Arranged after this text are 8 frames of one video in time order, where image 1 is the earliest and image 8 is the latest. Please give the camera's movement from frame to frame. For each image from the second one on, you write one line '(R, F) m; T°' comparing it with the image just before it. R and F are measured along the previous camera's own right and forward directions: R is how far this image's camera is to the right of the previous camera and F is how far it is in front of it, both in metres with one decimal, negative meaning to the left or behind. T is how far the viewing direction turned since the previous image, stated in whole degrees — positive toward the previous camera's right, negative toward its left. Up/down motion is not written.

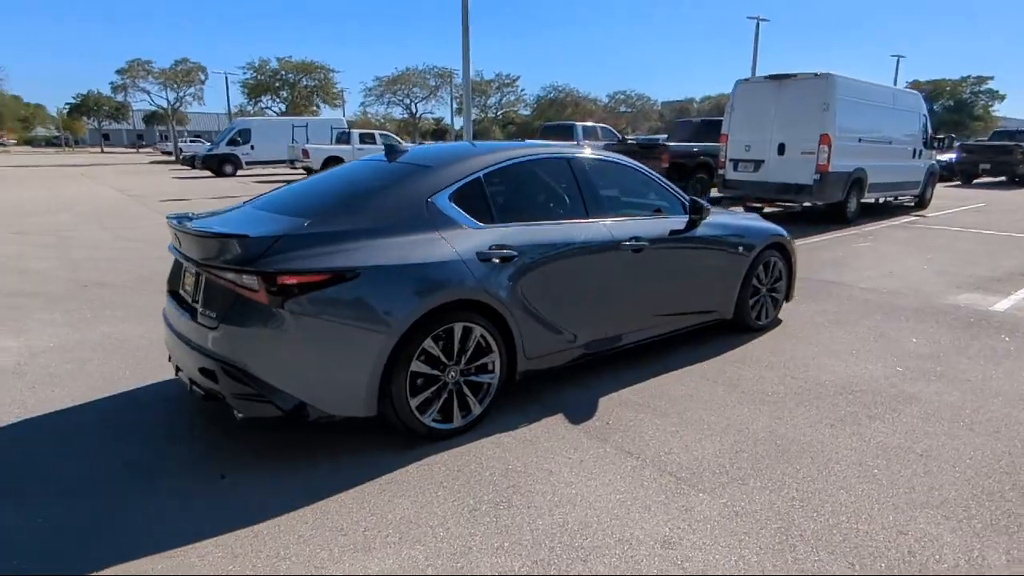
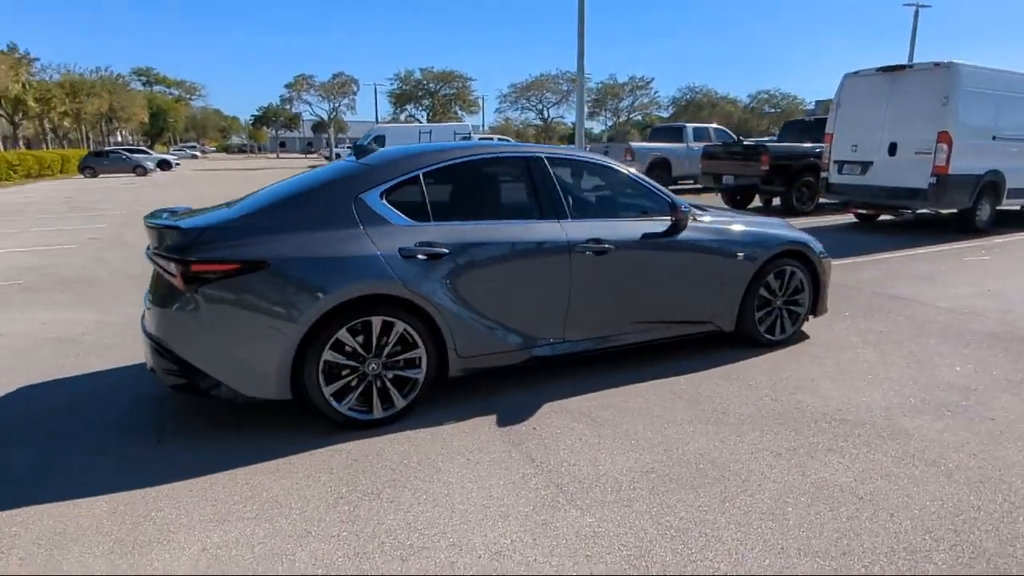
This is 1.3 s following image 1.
(+1.3, +0.2) m; -13°
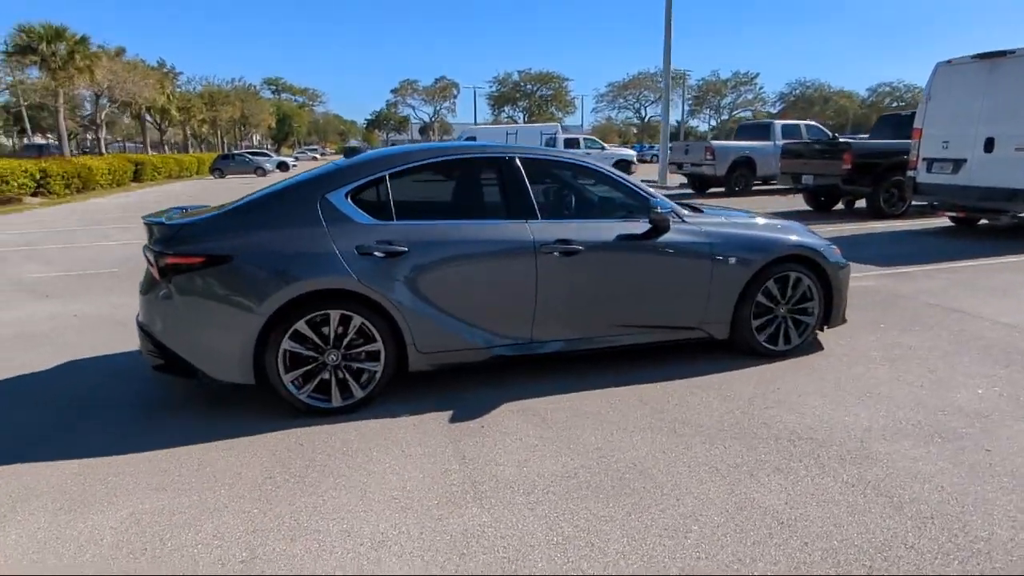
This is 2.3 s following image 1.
(+1.0, +0.1) m; -10°
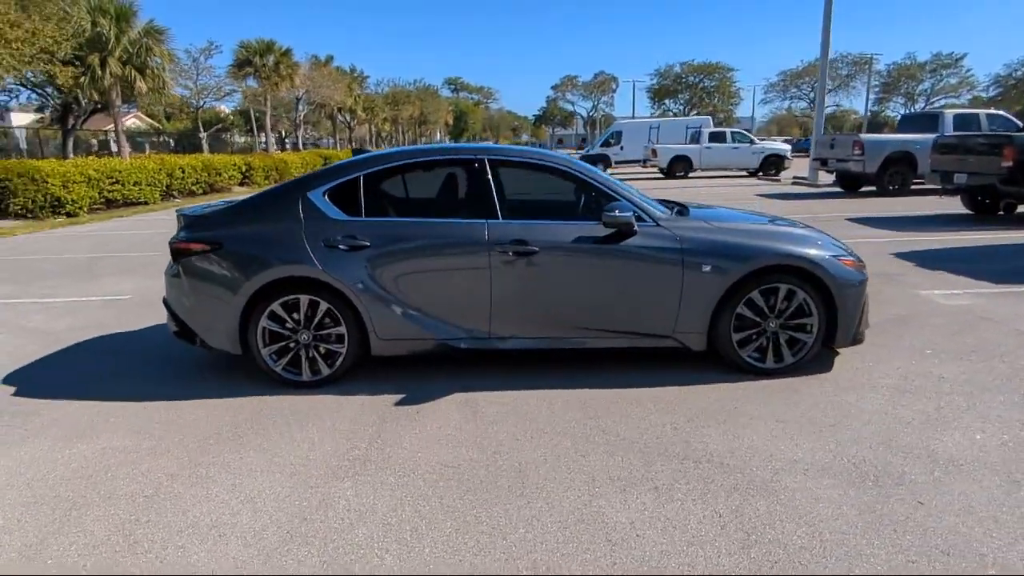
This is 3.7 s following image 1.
(+1.5, +0.1) m; -16°
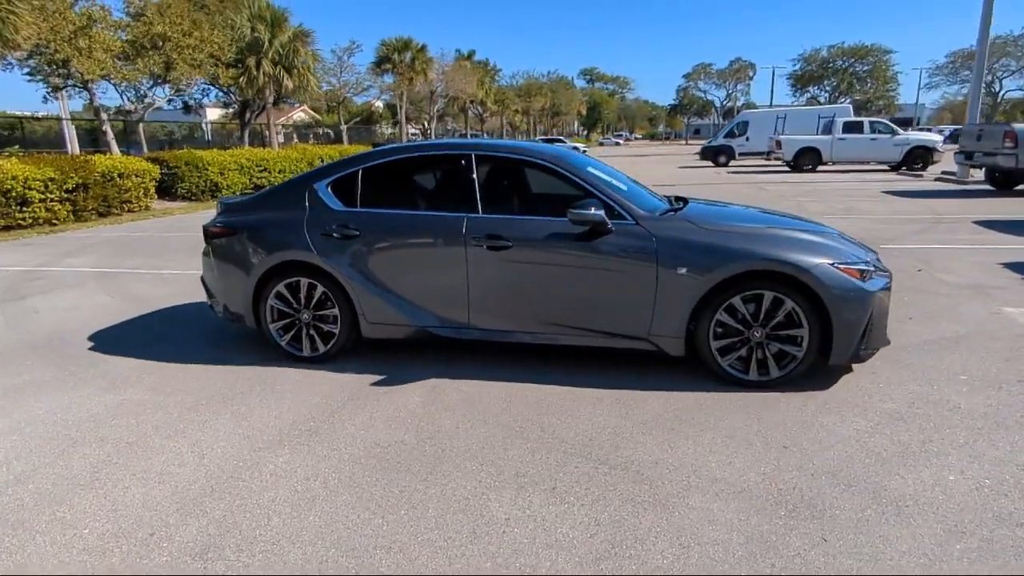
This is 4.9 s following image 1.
(+1.1, +0.1) m; -12°
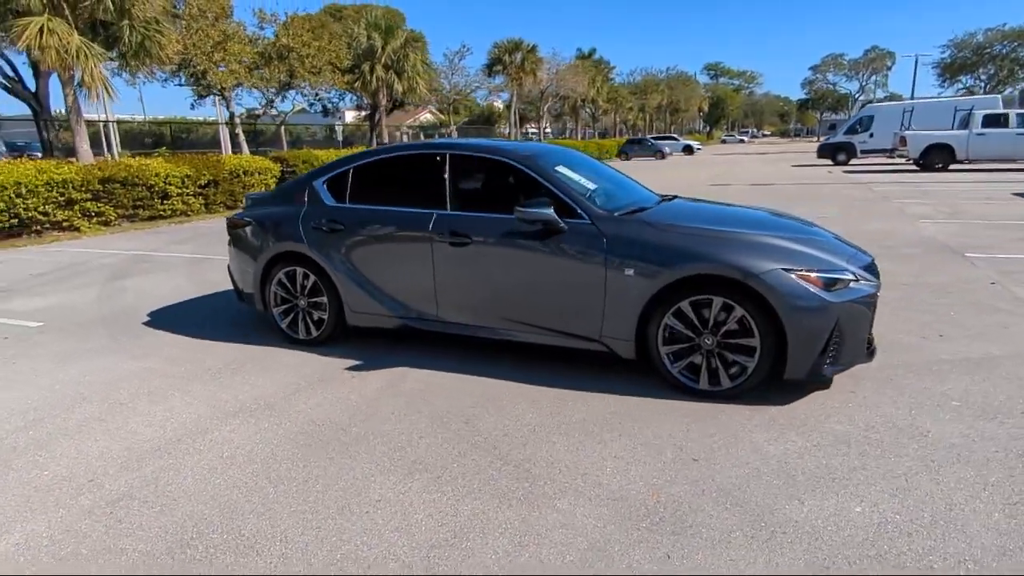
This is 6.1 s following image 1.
(+1.2, 0.0) m; -11°
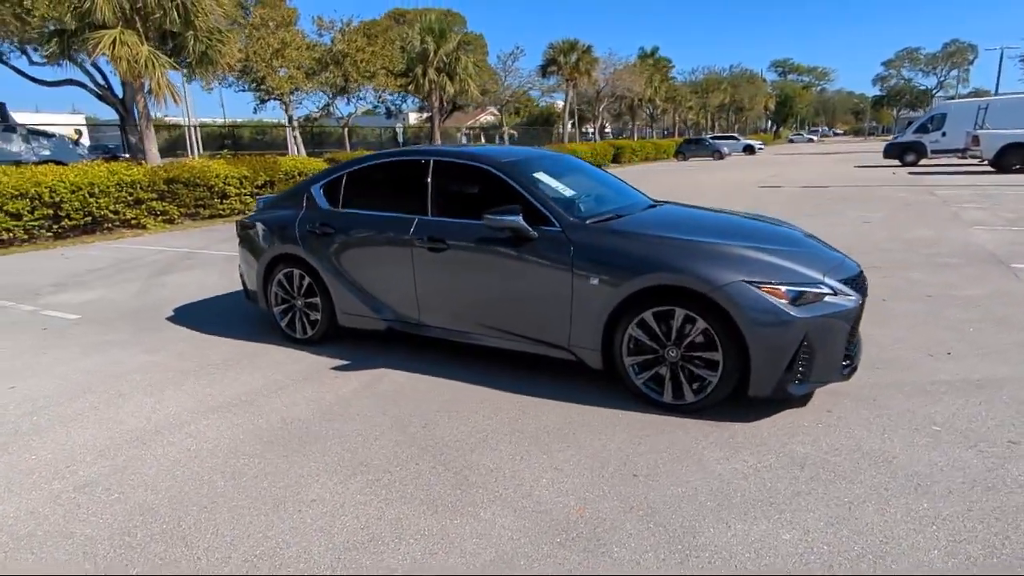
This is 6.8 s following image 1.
(+0.6, 0.0) m; -6°
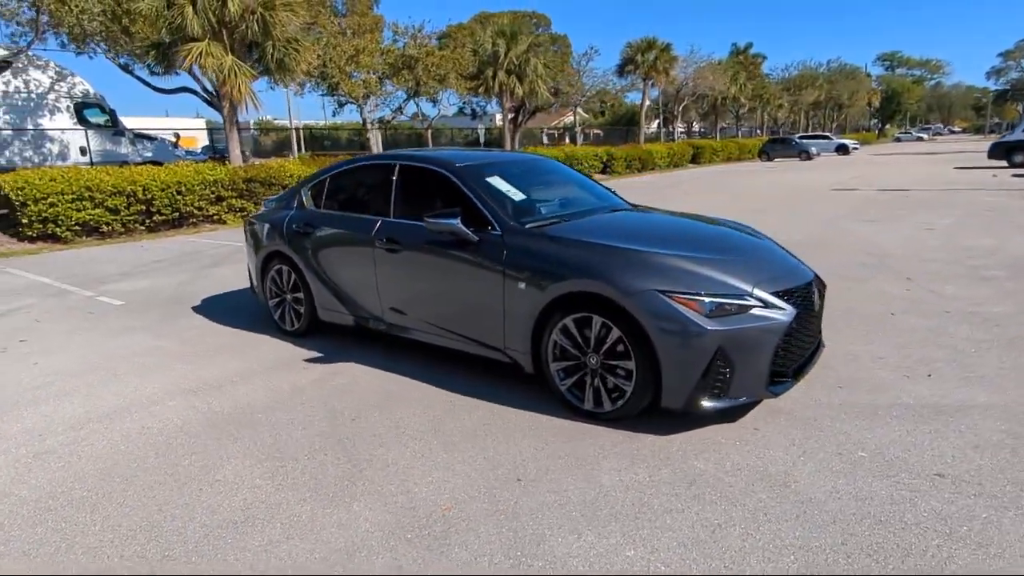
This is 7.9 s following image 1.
(+1.0, 0.0) m; -8°
